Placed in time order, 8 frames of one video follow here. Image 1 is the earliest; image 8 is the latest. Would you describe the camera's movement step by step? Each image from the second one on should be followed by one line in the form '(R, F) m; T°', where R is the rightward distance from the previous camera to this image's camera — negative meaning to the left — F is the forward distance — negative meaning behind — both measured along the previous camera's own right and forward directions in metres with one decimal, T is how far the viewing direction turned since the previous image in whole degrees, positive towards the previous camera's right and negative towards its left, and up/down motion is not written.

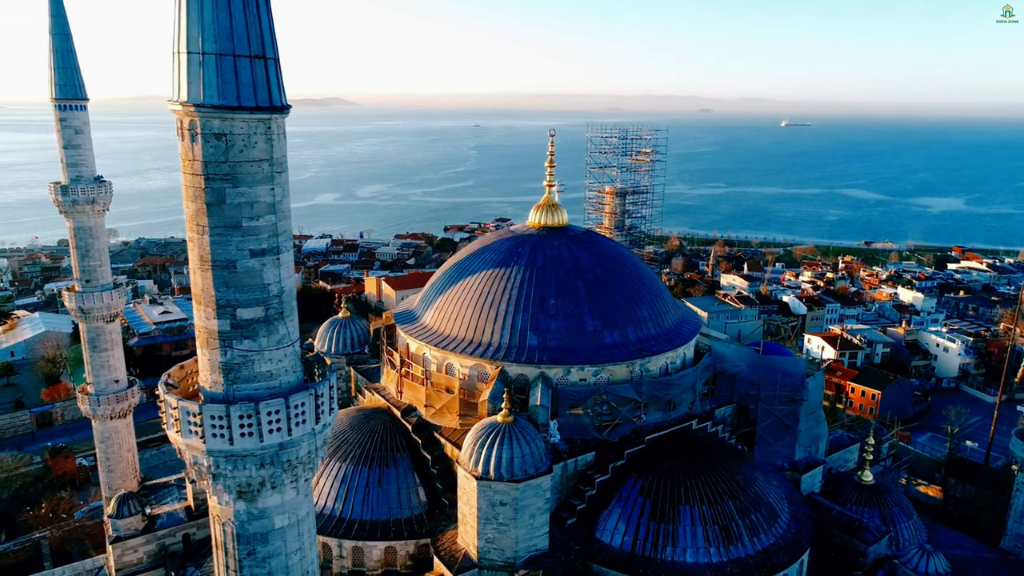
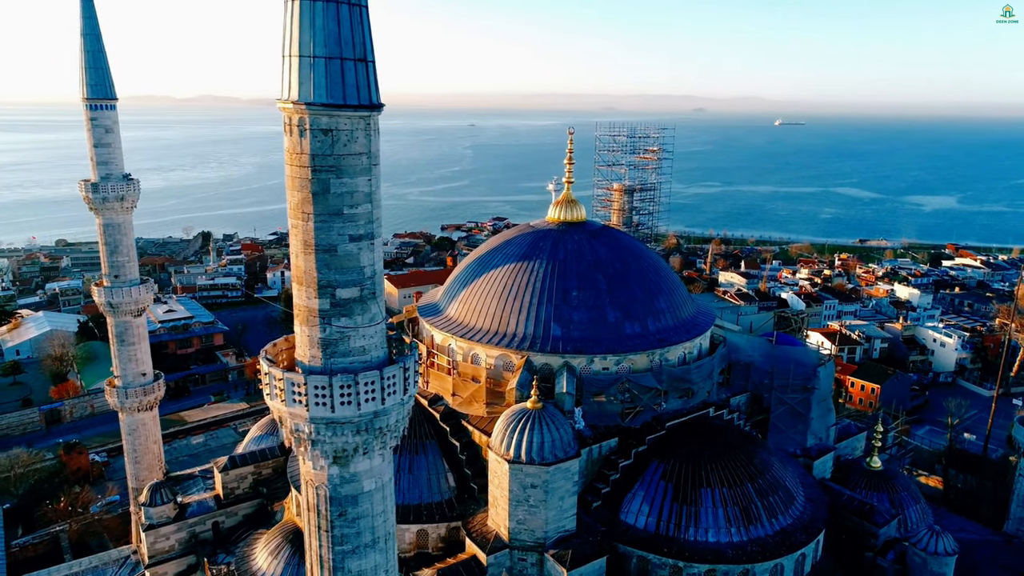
(-0.4, -0.3) m; 0°
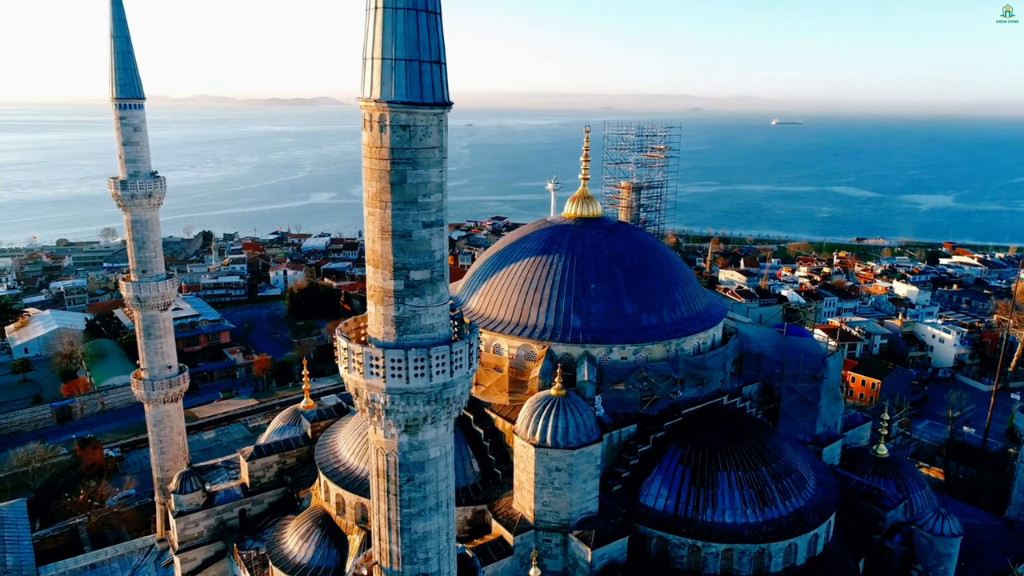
(-0.3, -0.3) m; 0°
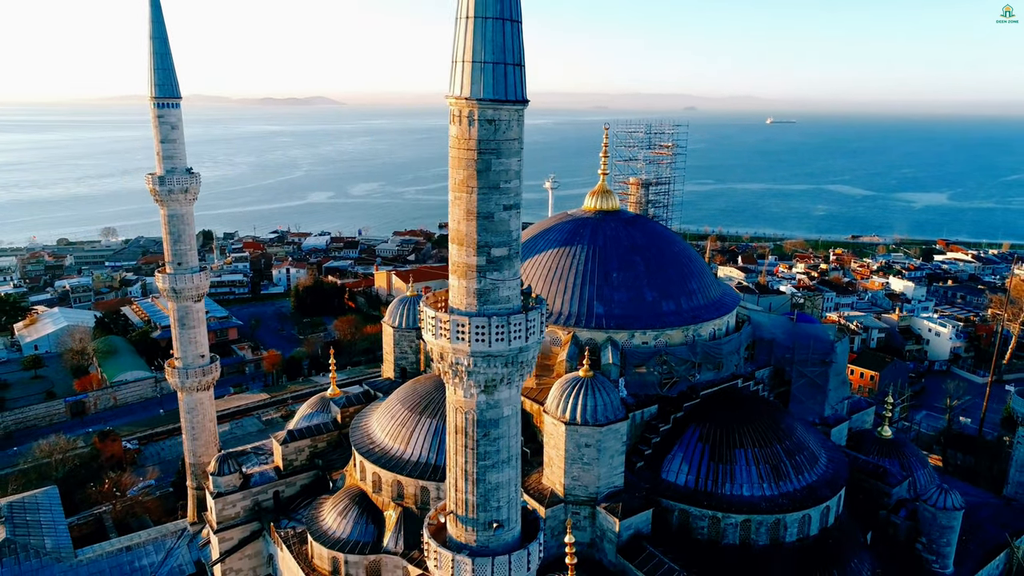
(-0.4, -0.5) m; 0°
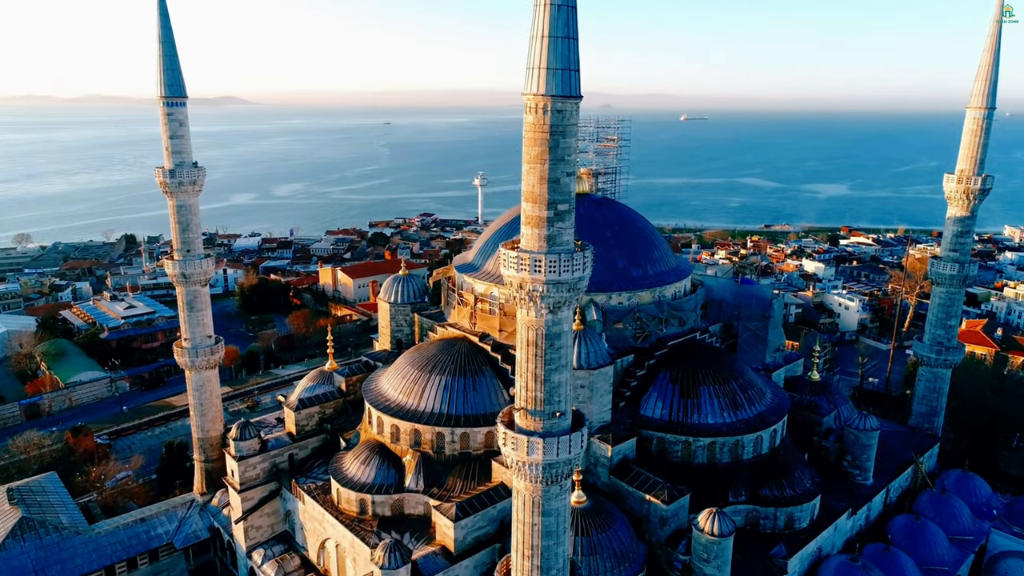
(-1.1, -1.5) m; +6°
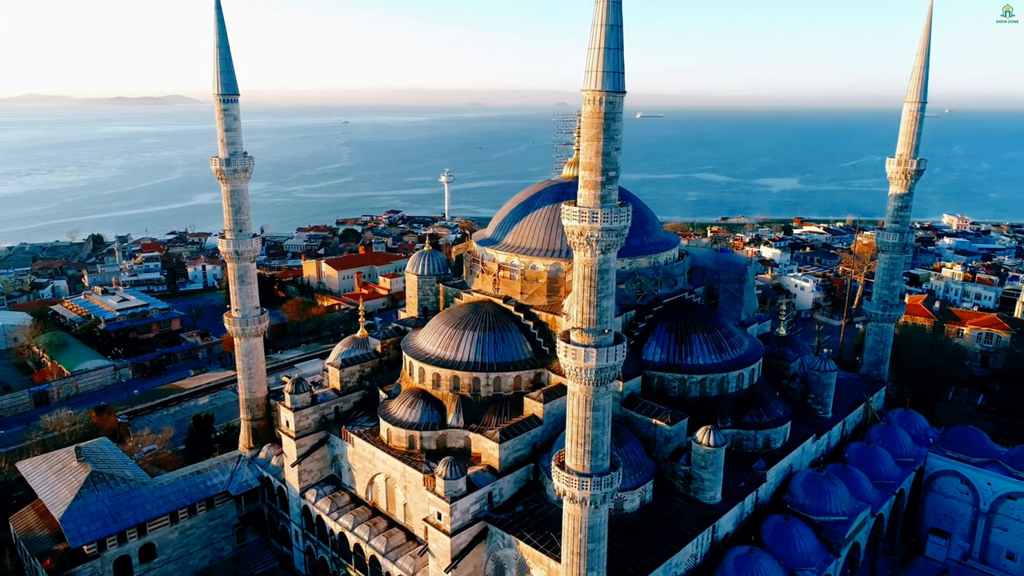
(-1.1, -2.0) m; +3°
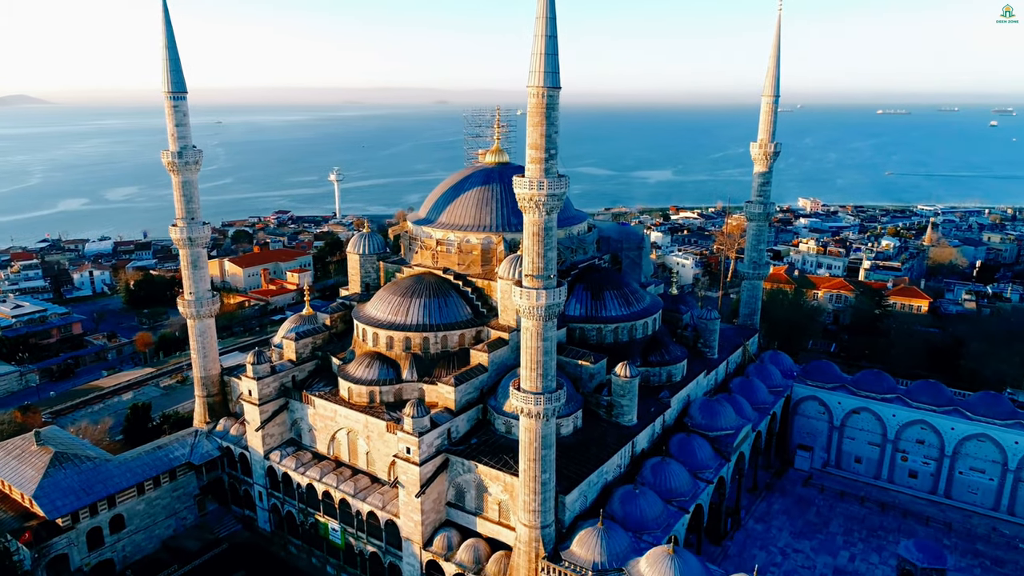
(-1.1, -2.0) m; +9°
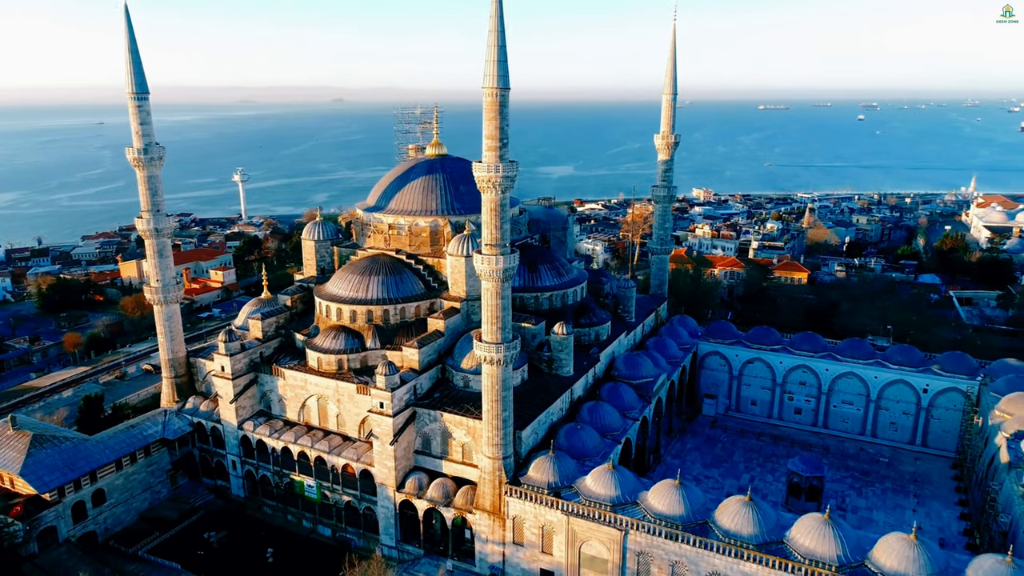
(-1.0, -2.1) m; +7°
